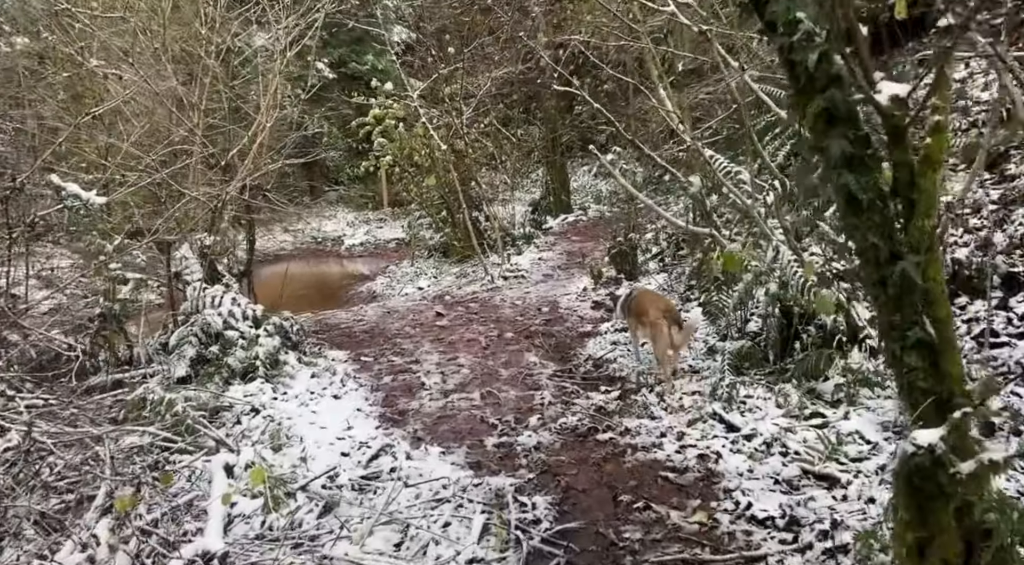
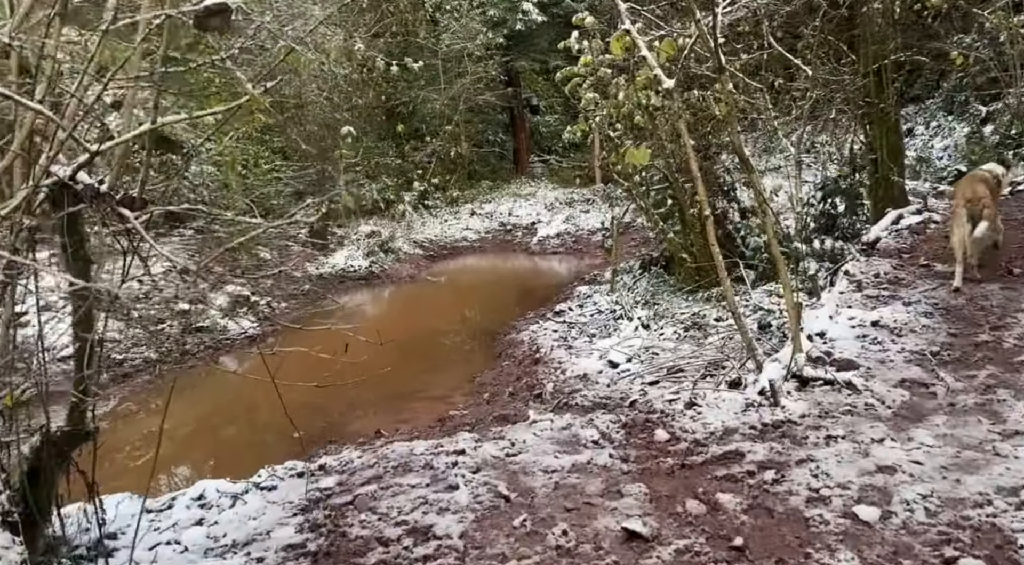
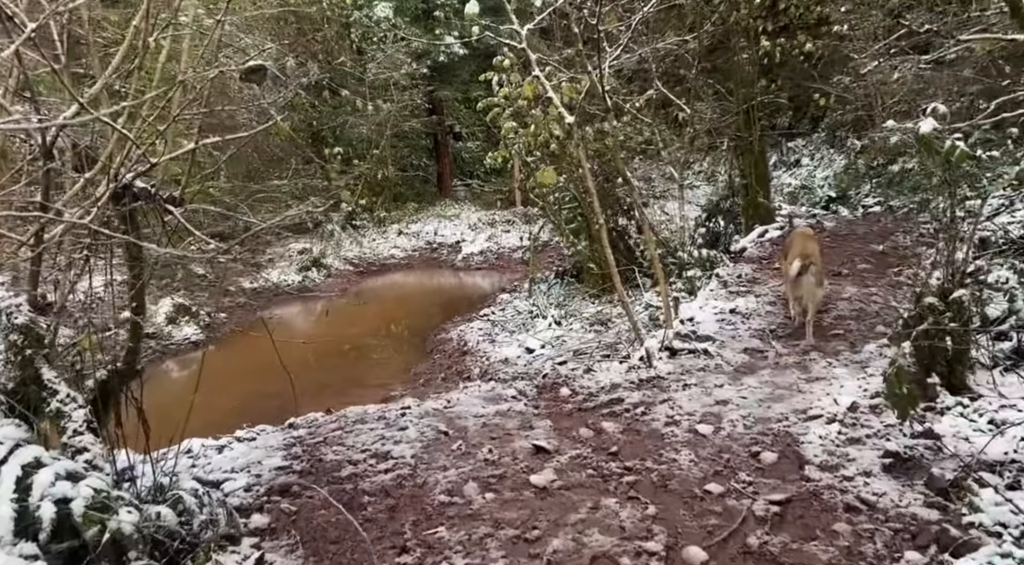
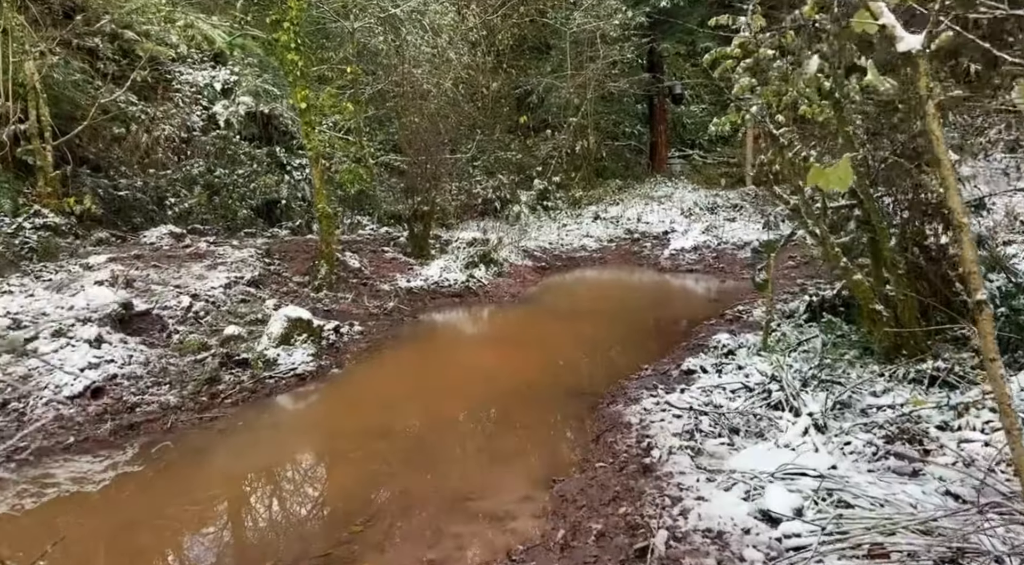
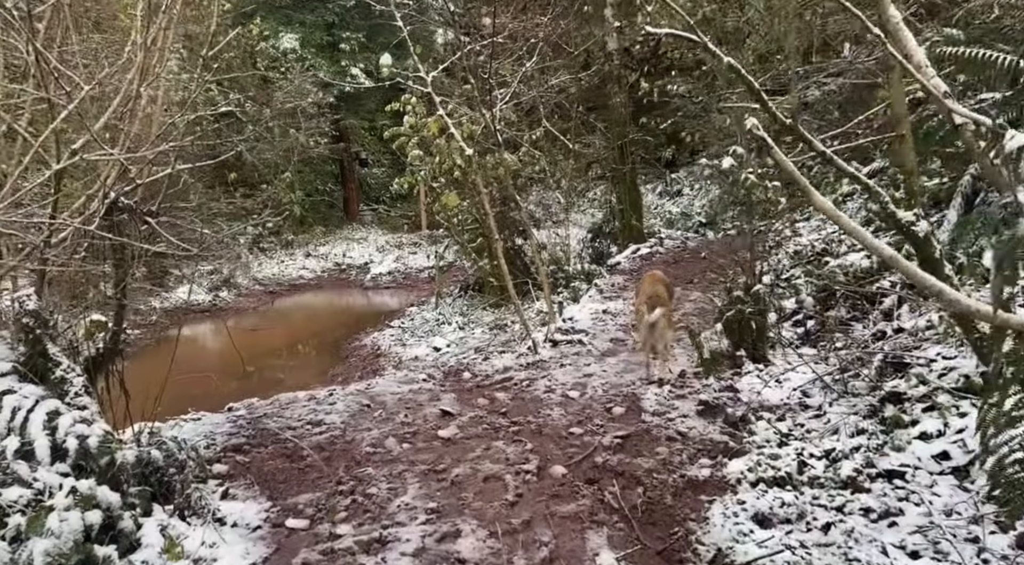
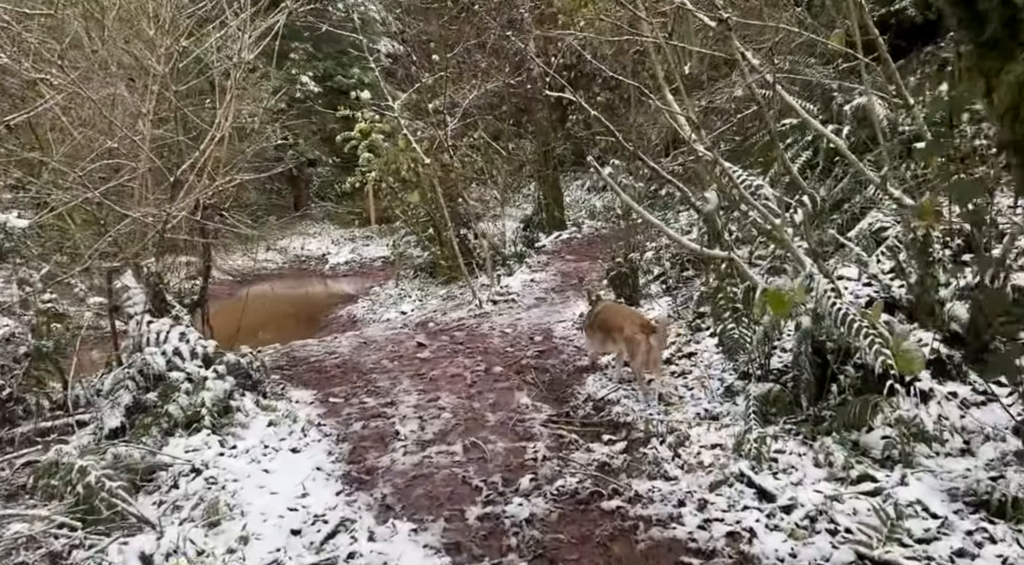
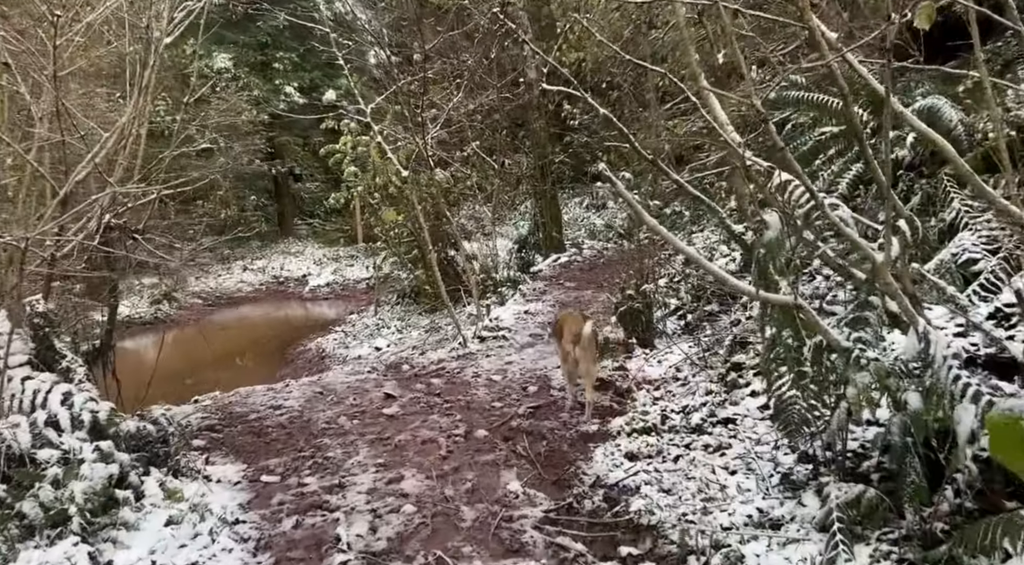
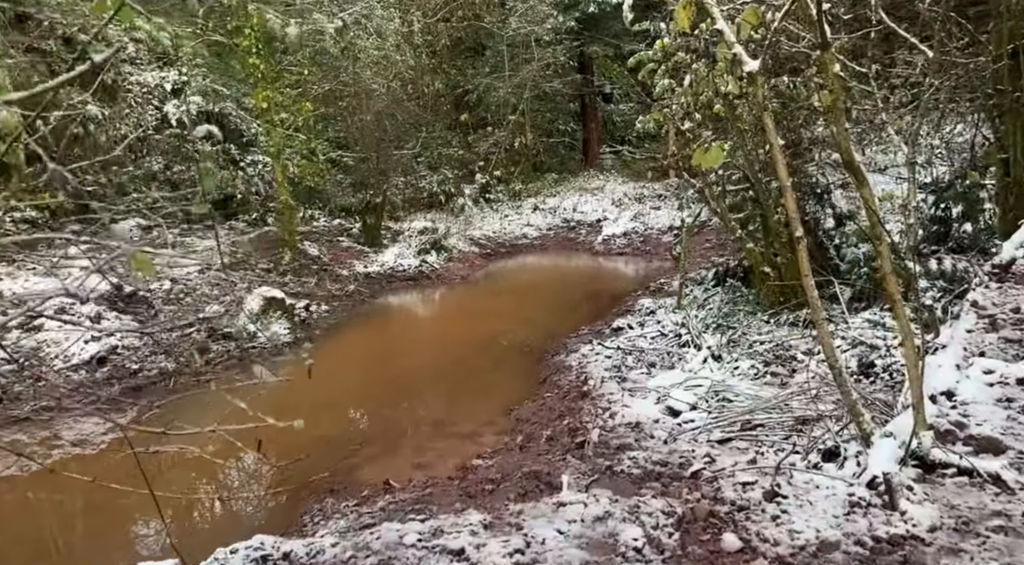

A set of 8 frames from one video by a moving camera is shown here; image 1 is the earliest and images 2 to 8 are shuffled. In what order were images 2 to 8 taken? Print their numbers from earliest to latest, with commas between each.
6, 7, 5, 3, 2, 8, 4
